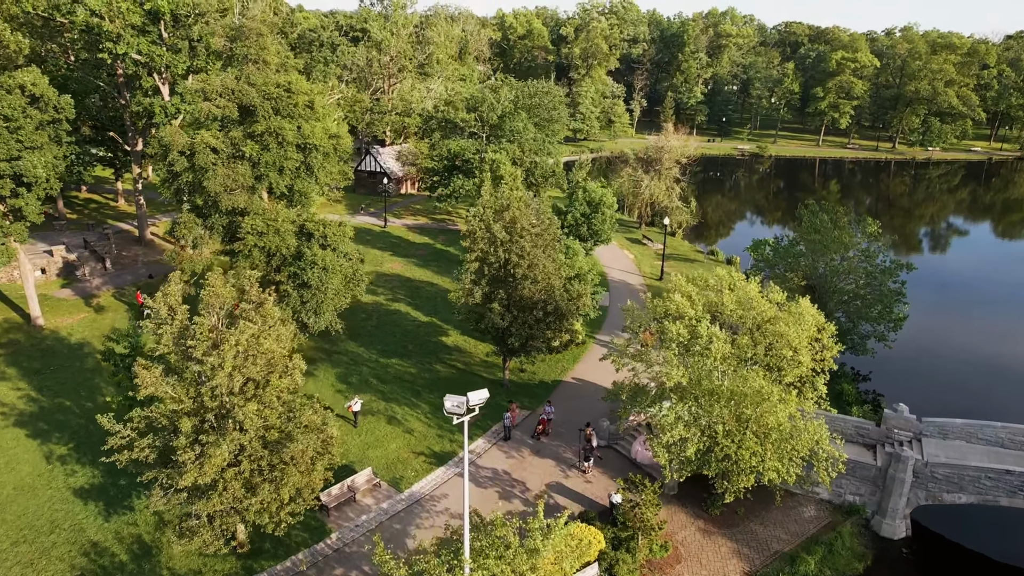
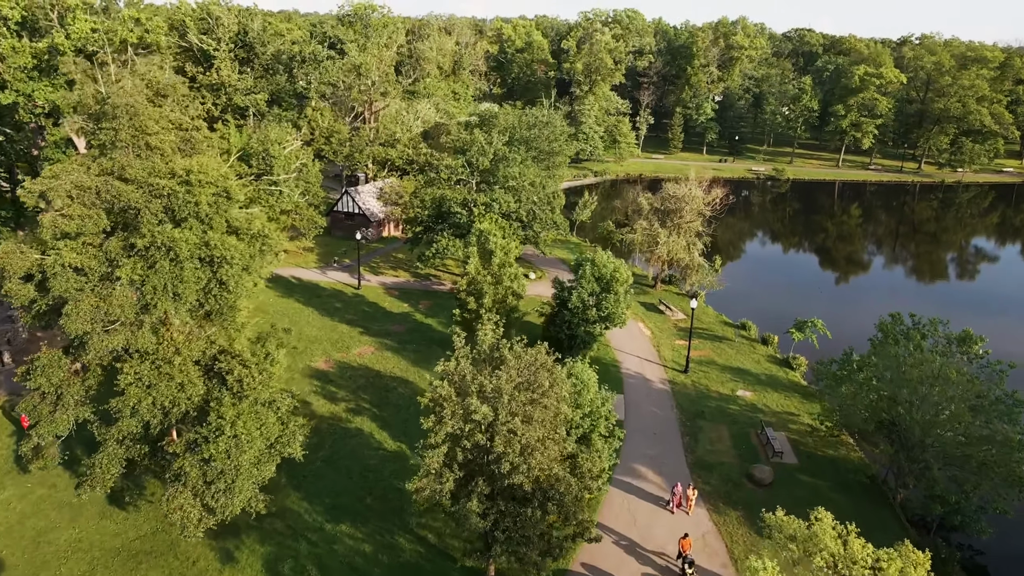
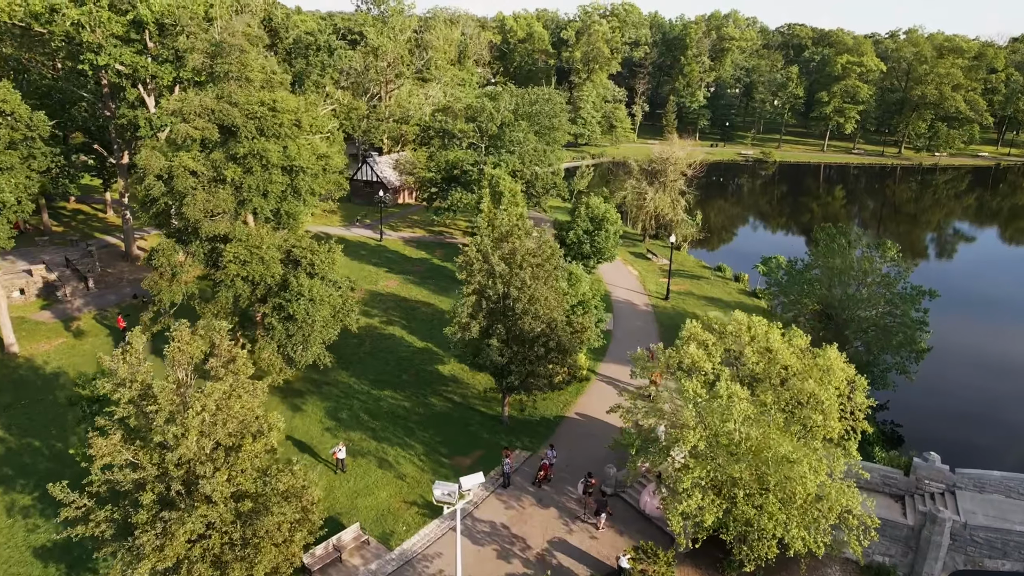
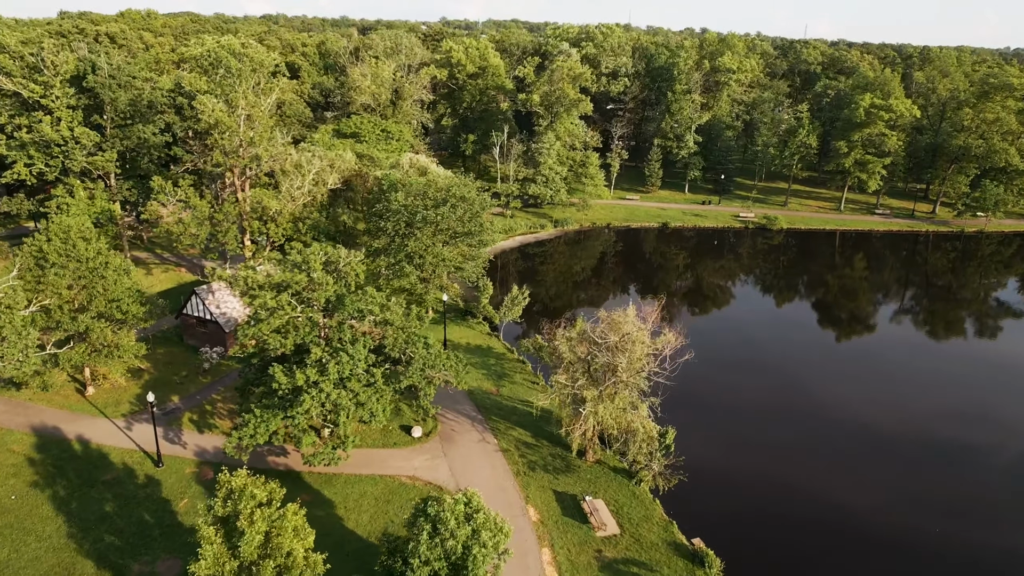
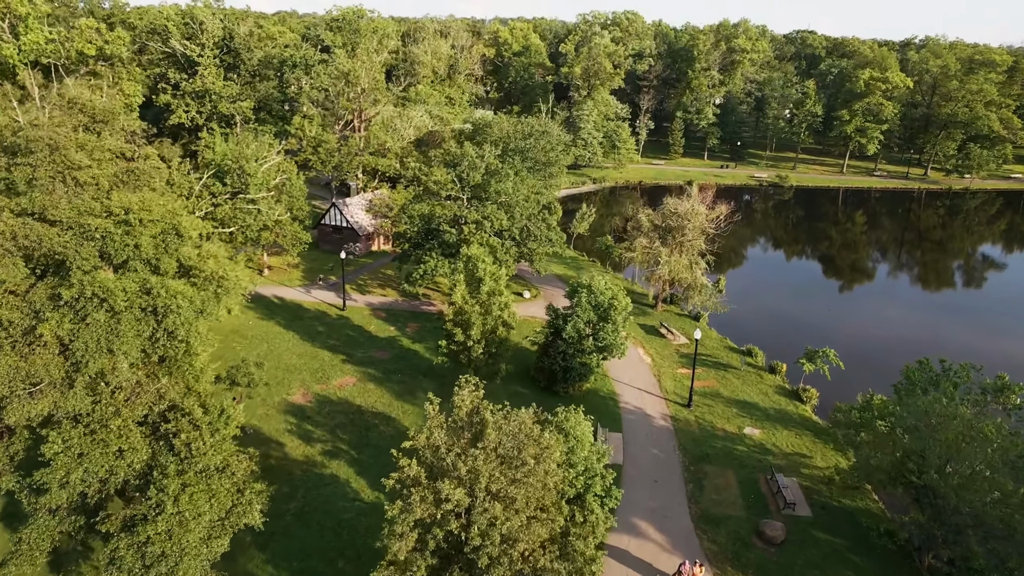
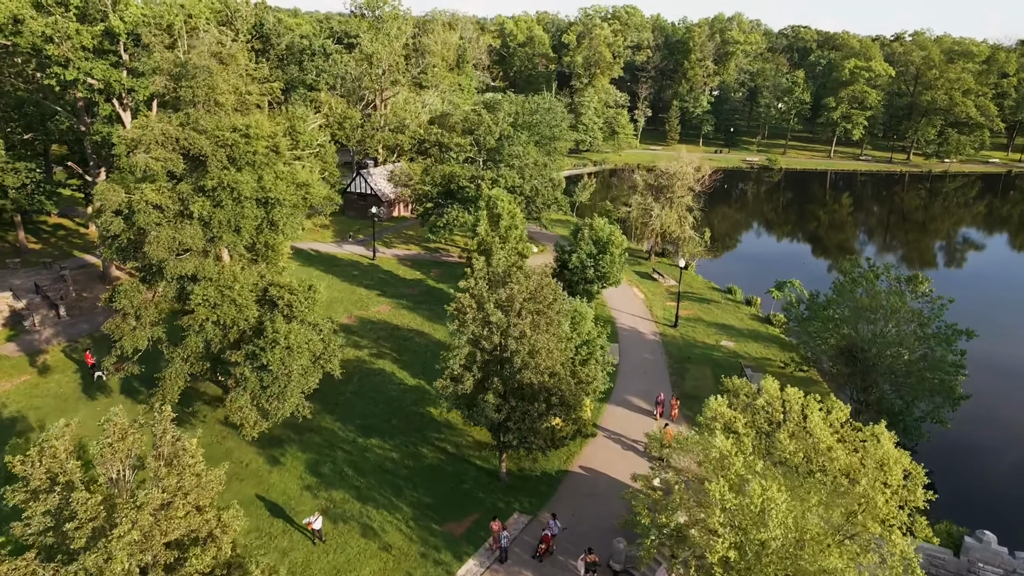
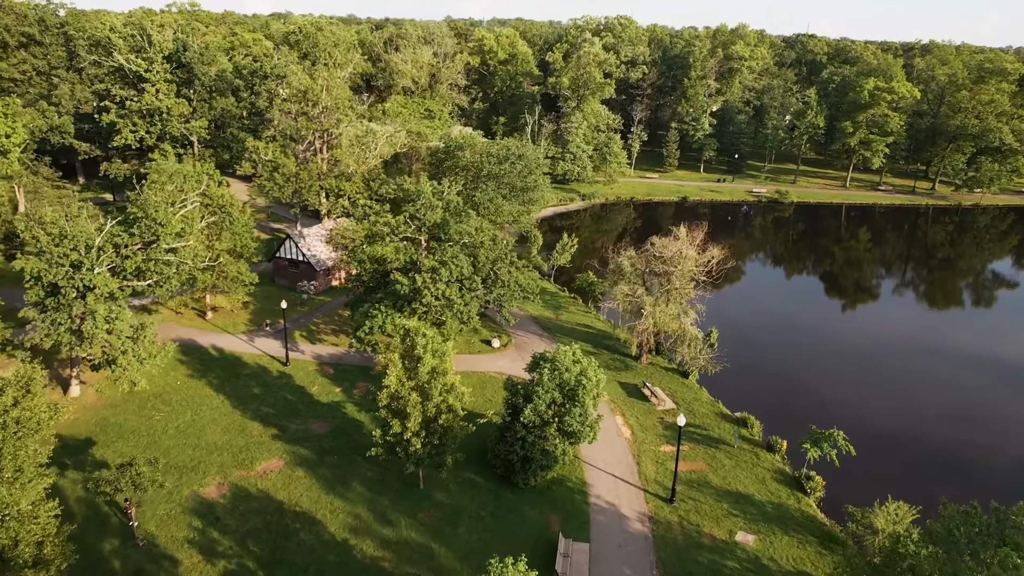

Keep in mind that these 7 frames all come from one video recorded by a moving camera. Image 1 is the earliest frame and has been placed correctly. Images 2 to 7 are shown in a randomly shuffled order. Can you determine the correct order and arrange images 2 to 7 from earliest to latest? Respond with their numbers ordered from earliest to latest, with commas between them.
3, 6, 2, 5, 7, 4
